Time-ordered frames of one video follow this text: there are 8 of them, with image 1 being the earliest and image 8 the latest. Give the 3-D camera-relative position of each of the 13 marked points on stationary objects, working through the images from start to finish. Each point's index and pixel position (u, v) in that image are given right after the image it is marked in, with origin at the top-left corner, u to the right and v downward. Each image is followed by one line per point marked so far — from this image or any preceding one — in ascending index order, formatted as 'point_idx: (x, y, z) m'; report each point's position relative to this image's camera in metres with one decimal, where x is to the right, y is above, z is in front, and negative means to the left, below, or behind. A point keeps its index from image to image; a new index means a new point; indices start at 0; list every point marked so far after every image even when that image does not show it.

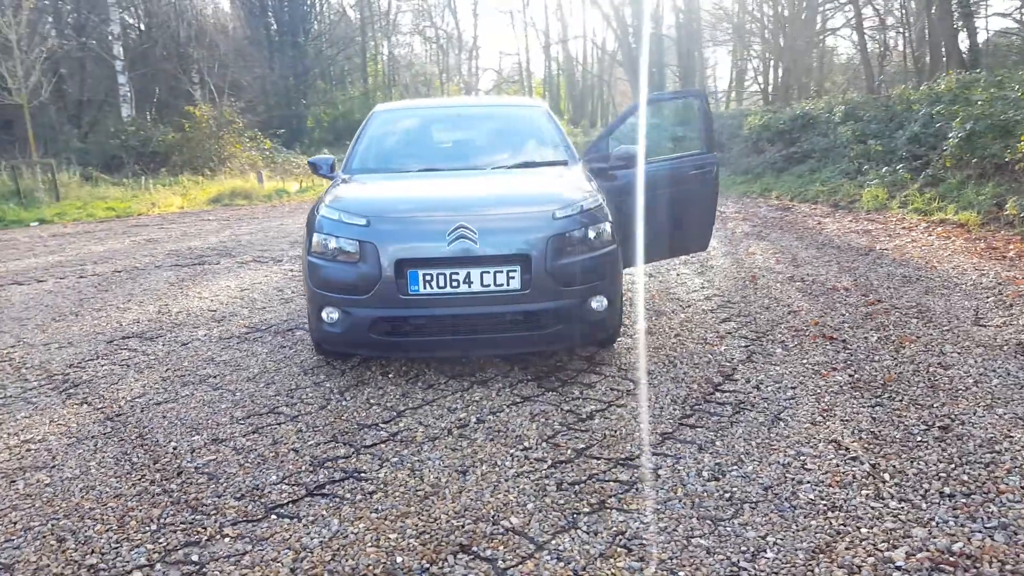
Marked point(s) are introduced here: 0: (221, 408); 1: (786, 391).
0: (-1.4, -0.6, +3.7) m
1: (+1.3, -0.5, +3.7) m
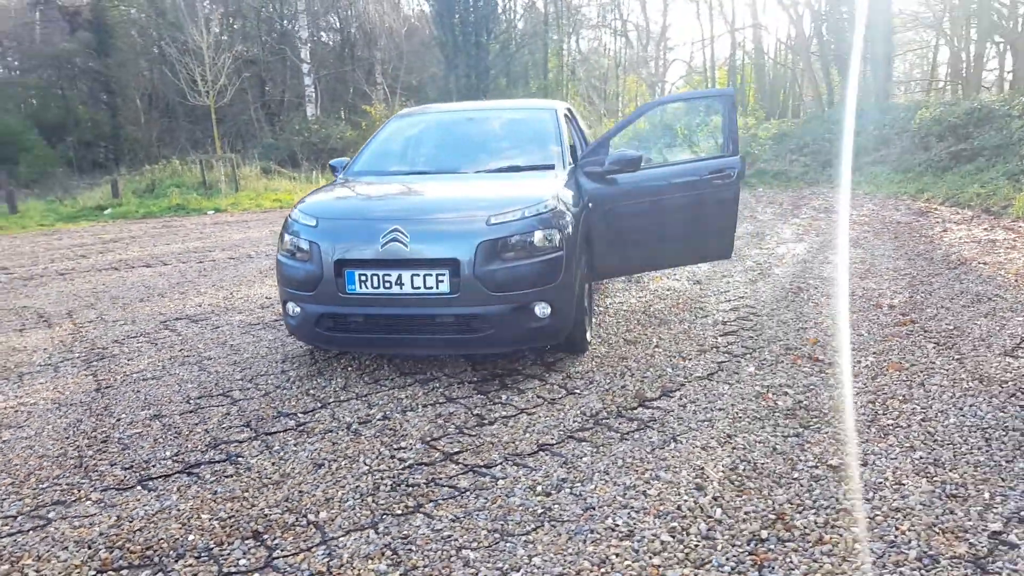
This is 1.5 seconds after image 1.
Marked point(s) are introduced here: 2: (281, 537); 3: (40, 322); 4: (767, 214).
0: (-1.7, -0.5, +4.1) m
1: (+0.9, -0.6, +3.5) m
2: (-0.8, -0.8, +2.6) m
3: (-3.6, -0.3, +5.9) m
4: (+3.6, +1.0, +10.8) m
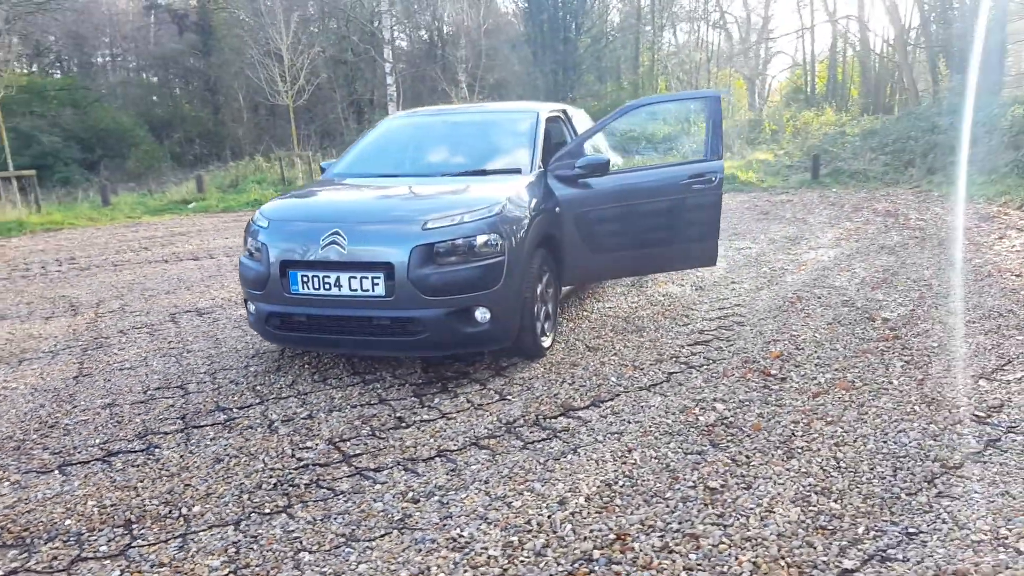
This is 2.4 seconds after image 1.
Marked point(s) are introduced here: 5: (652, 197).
0: (-2.0, -0.5, +4.4) m
1: (+0.5, -0.6, +3.5) m
2: (-1.3, -0.8, +2.7) m
3: (-3.6, -0.2, +6.4) m
4: (+4.1, +0.9, +10.4) m
5: (+0.9, +0.6, +4.9) m
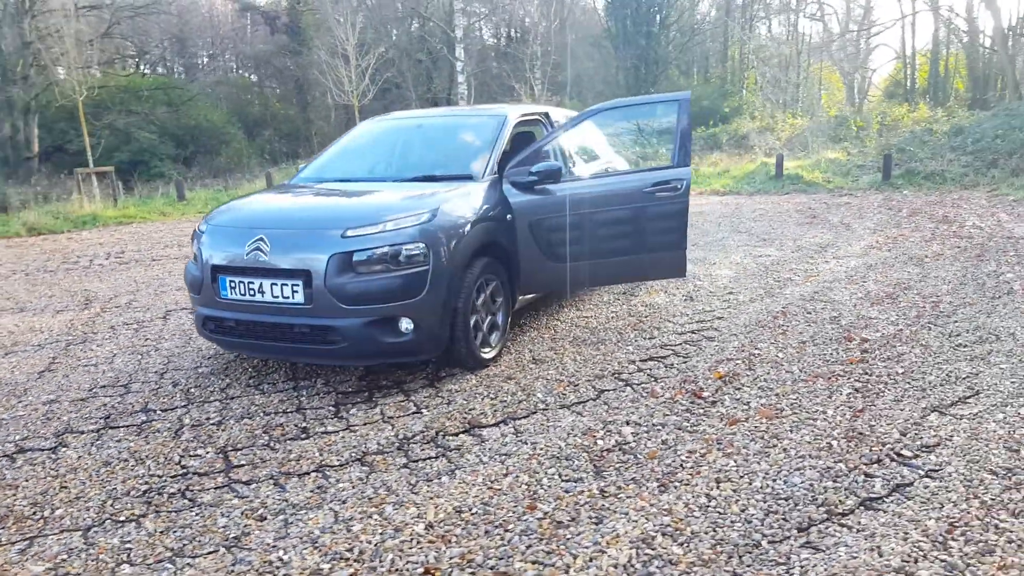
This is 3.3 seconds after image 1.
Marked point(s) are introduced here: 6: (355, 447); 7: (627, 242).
0: (-2.4, -0.5, +4.5) m
1: (0.0, -0.7, +3.3) m
2: (-1.8, -0.9, +2.8) m
3: (-3.7, -0.1, +6.7) m
4: (+4.5, +0.8, +9.7) m
5: (+0.6, +0.5, +4.7) m
6: (-0.7, -0.7, +3.4) m
7: (+0.7, +0.3, +4.8) m
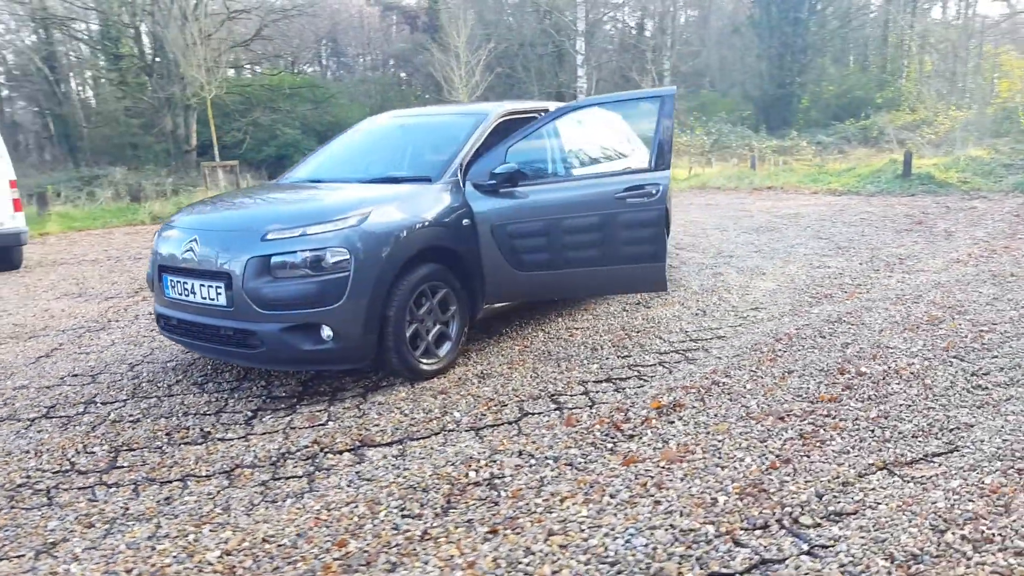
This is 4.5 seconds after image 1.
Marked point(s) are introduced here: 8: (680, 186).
0: (-2.6, -0.5, +4.7) m
1: (-0.5, -0.7, +3.1) m
2: (-2.4, -0.8, +2.9) m
3: (-3.5, 0.0, +7.1) m
4: (+5.2, +0.6, +8.5) m
5: (+0.4, +0.4, +4.4) m
6: (-1.2, -0.7, +3.3) m
7: (+0.5, +0.2, +4.4) m
8: (+3.4, +2.1, +15.6) m
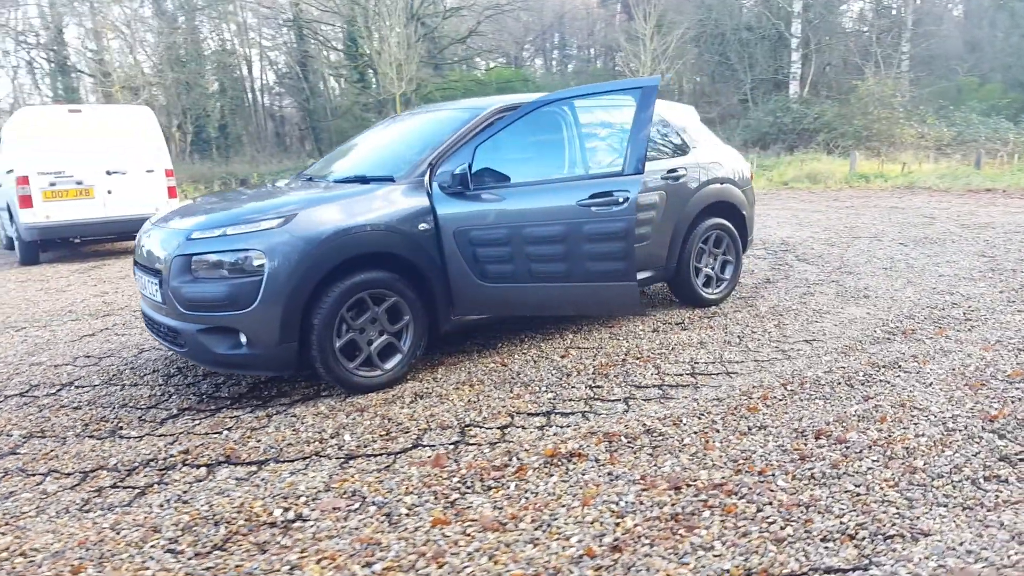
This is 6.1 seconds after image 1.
0: (-2.6, -0.4, +5.1) m
1: (-1.1, -0.8, +2.9) m
2: (-3.0, -0.8, +3.3) m
3: (-2.7, +0.1, +7.6) m
4: (+6.0, +0.3, +6.4) m
5: (+0.2, +0.3, +3.8) m
6: (-1.7, -0.7, +3.3) m
7: (+0.3, +0.1, +3.8) m
8: (+6.5, +1.8, +13.6) m
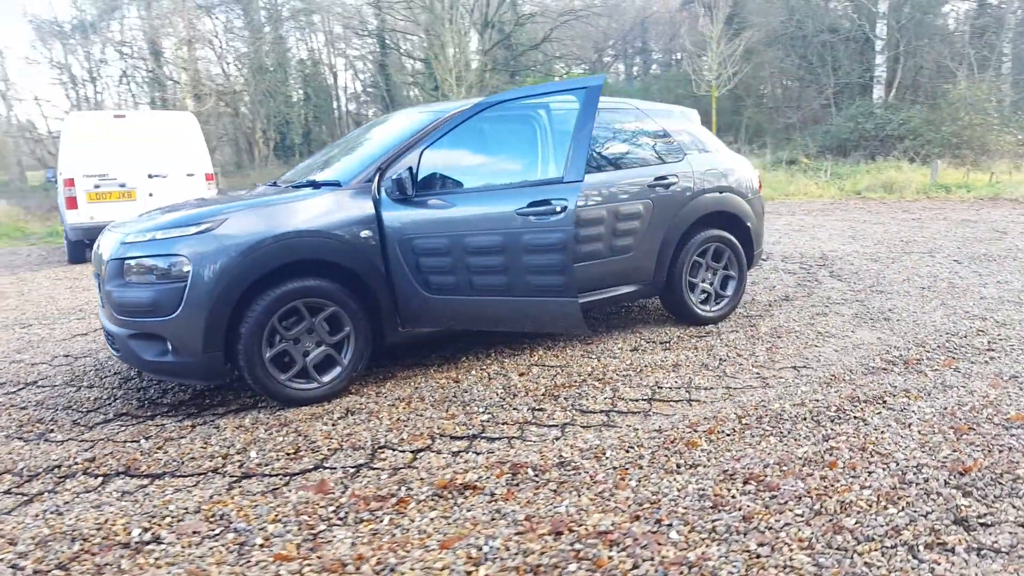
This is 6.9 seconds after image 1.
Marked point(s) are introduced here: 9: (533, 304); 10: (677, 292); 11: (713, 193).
0: (-2.7, -0.4, +5.1) m
1: (-1.5, -0.8, +2.8) m
2: (-3.3, -0.7, +3.4) m
3: (-2.6, +0.1, +7.6) m
4: (+5.9, 0.0, +5.5) m
5: (-0.1, +0.3, +3.5) m
6: (-2.0, -0.7, +3.2) m
7: (0.0, +0.1, +3.6) m
8: (+7.3, +1.5, +12.6) m
9: (+0.1, -0.1, +3.5) m
10: (+1.0, 0.0, +4.7) m
11: (+1.2, +0.6, +4.8) m
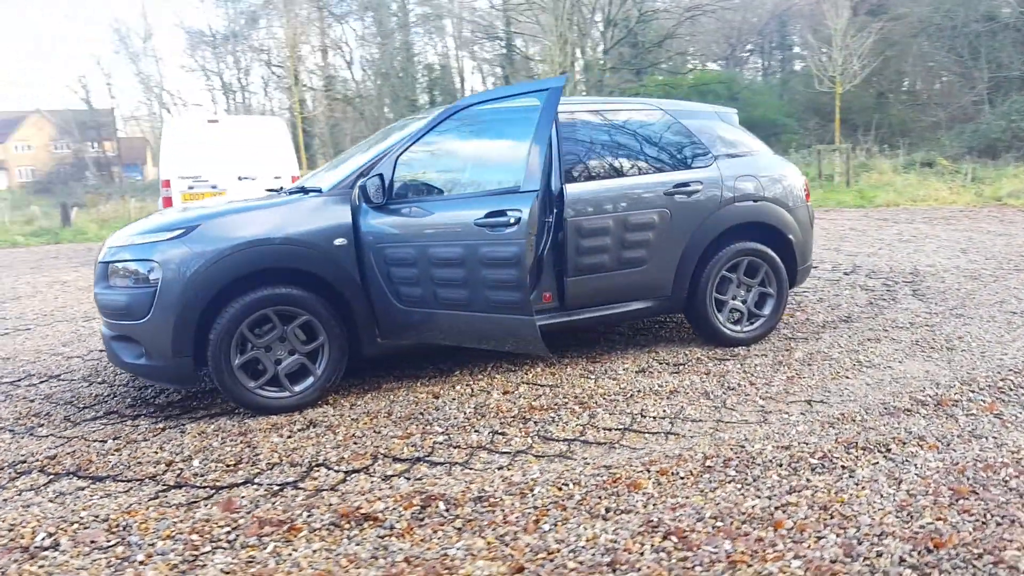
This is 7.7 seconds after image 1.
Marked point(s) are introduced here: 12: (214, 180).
0: (-2.6, -0.4, +5.3) m
1: (-1.8, -0.8, +2.8) m
2: (-3.4, -0.7, +3.8) m
3: (-1.9, +0.1, +7.8) m
4: (+6.0, -0.2, +4.2) m
5: (-0.2, +0.2, +3.4) m
6: (-2.2, -0.7, +3.4) m
7: (-0.1, 0.0, +3.4) m
8: (+8.7, +1.2, +11.0) m
9: (0.0, -0.1, +3.3) m
10: (+1.0, -0.1, +4.3) m
11: (+1.3, +0.5, +4.4) m
12: (-3.4, +1.2, +9.0) m
